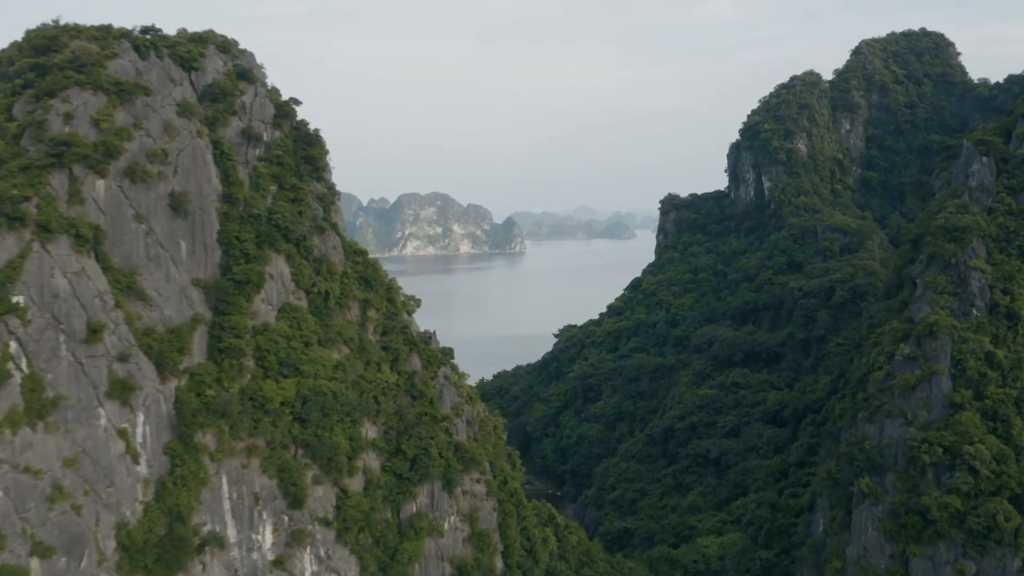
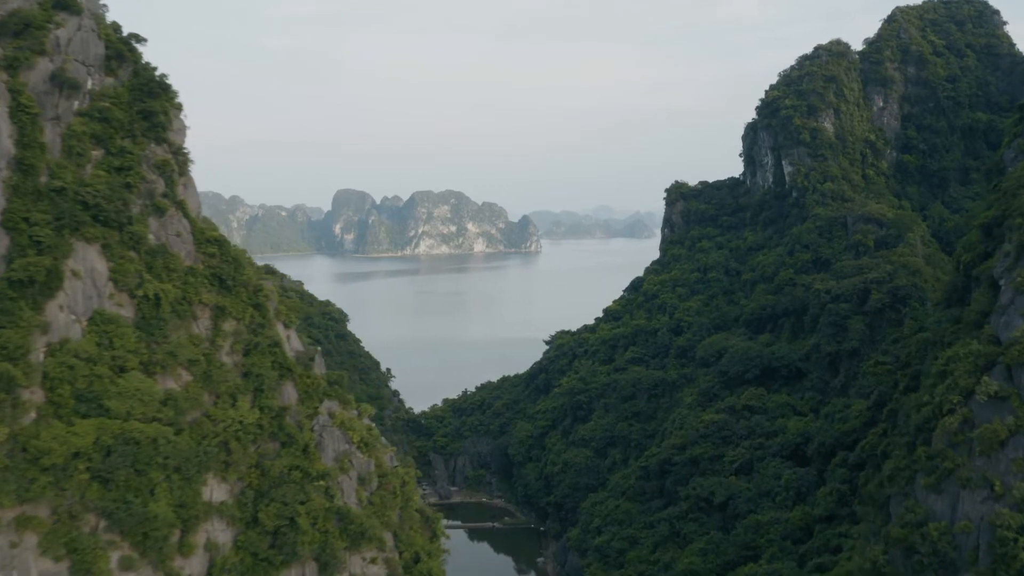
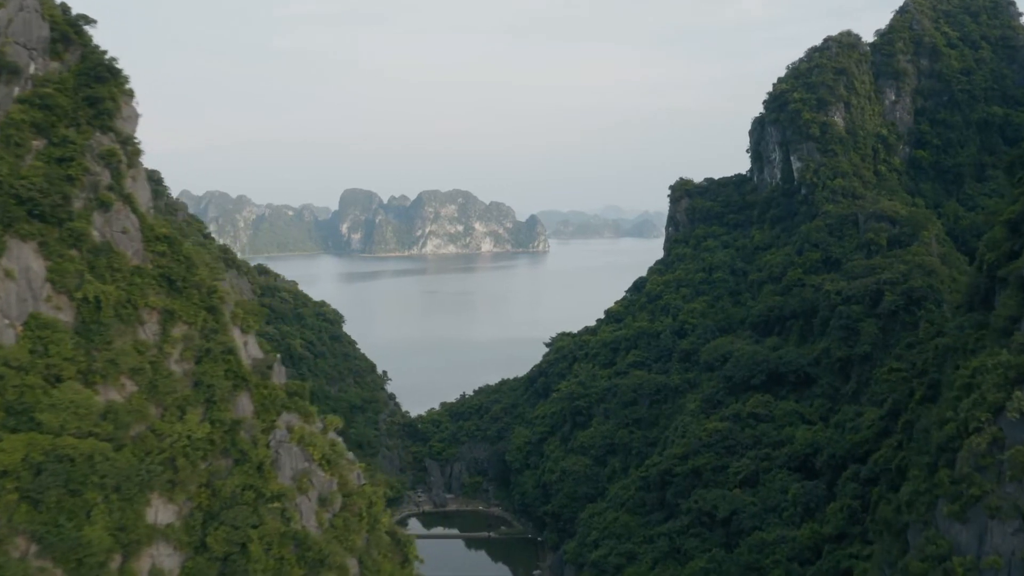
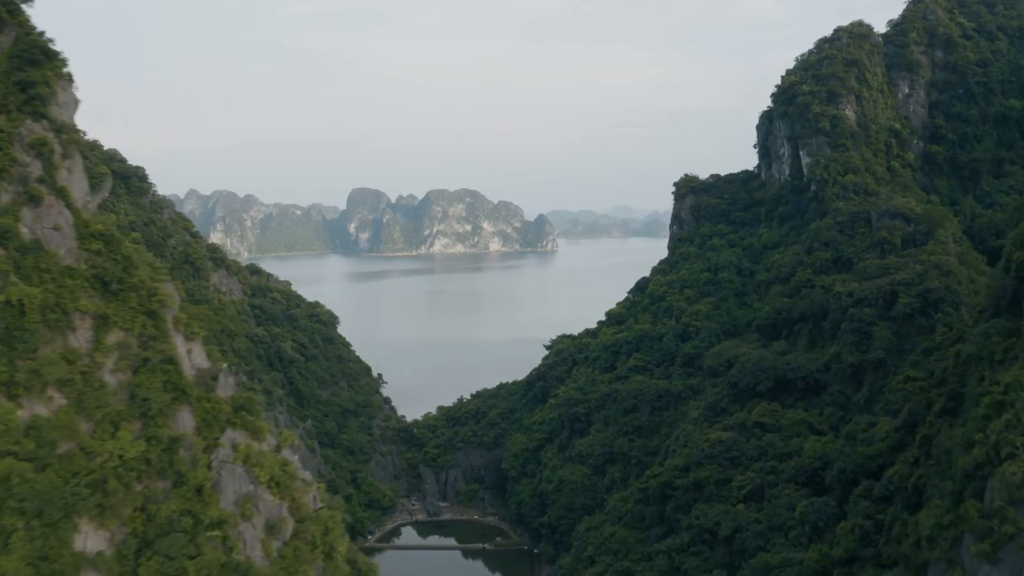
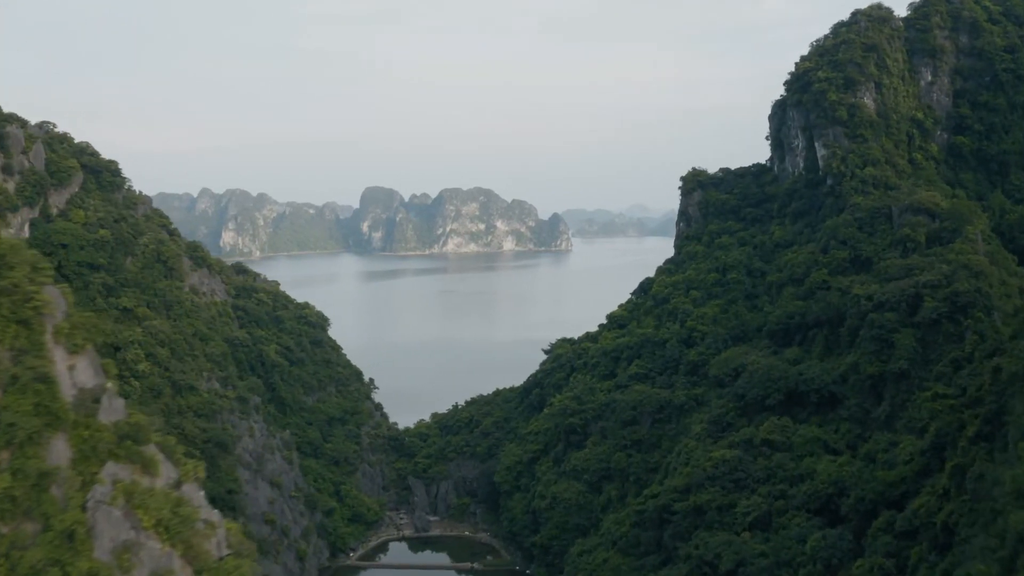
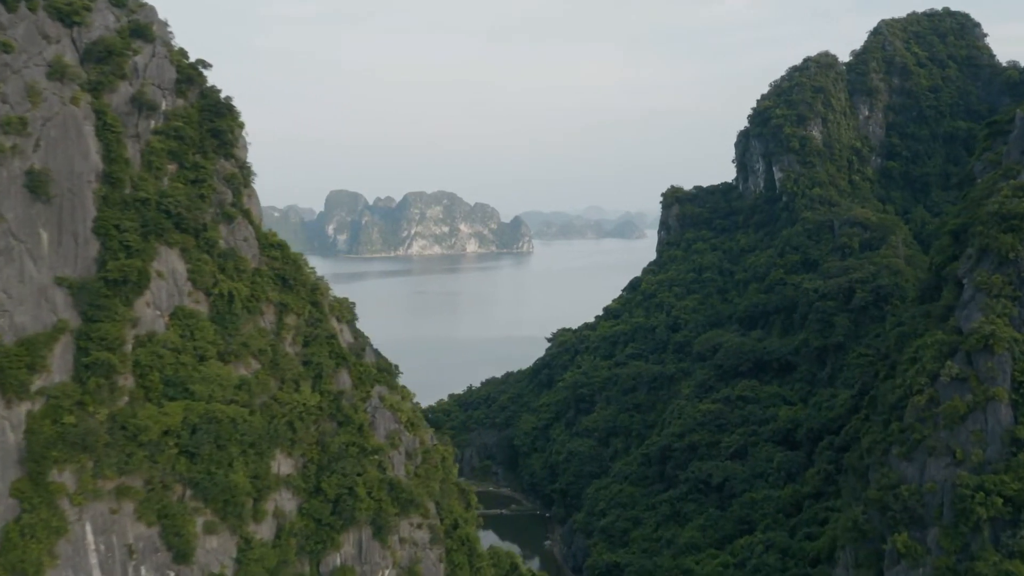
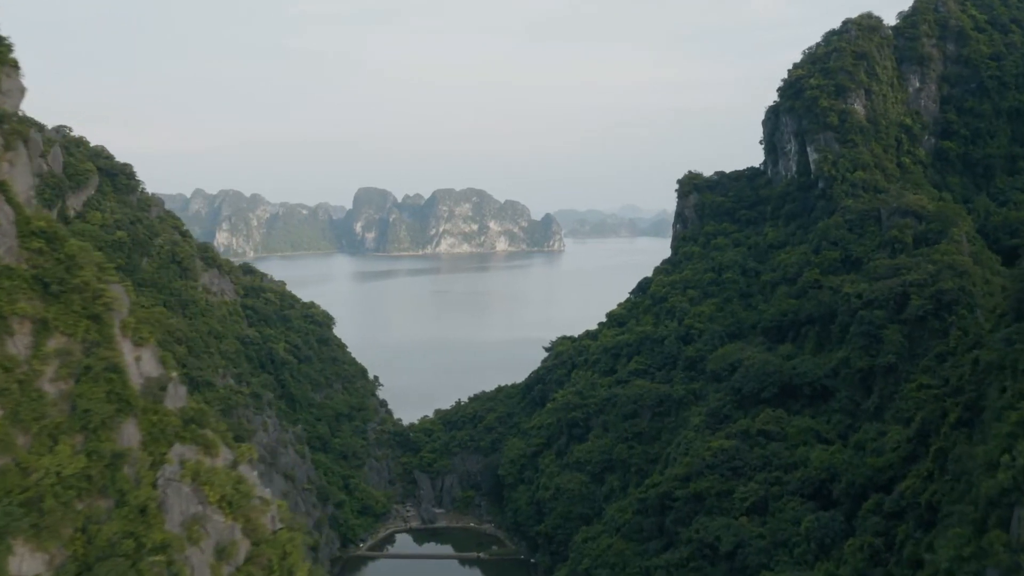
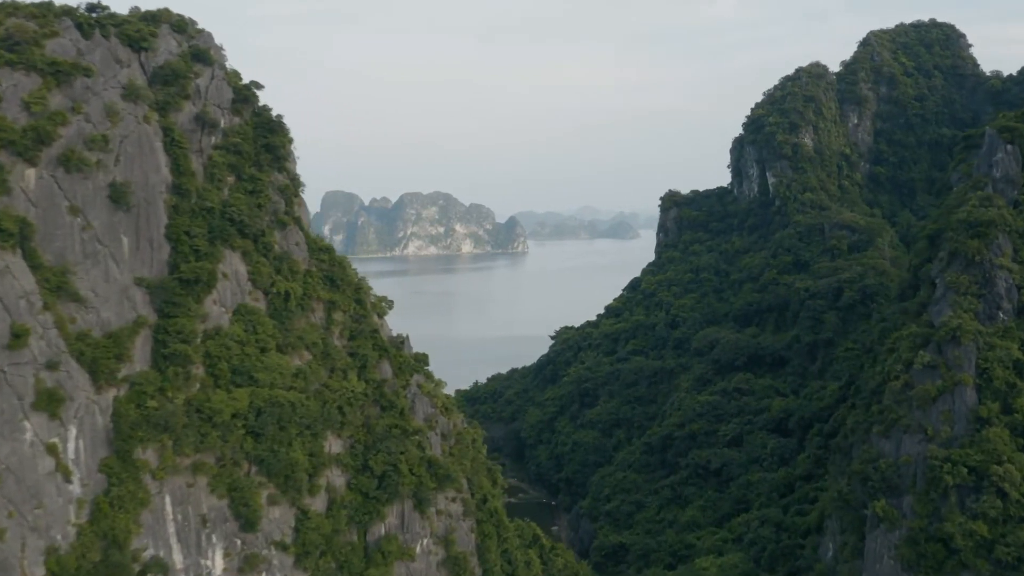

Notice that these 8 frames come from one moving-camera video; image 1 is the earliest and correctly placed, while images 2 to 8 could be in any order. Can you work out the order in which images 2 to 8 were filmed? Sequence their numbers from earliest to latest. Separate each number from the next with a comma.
8, 6, 2, 3, 4, 7, 5
